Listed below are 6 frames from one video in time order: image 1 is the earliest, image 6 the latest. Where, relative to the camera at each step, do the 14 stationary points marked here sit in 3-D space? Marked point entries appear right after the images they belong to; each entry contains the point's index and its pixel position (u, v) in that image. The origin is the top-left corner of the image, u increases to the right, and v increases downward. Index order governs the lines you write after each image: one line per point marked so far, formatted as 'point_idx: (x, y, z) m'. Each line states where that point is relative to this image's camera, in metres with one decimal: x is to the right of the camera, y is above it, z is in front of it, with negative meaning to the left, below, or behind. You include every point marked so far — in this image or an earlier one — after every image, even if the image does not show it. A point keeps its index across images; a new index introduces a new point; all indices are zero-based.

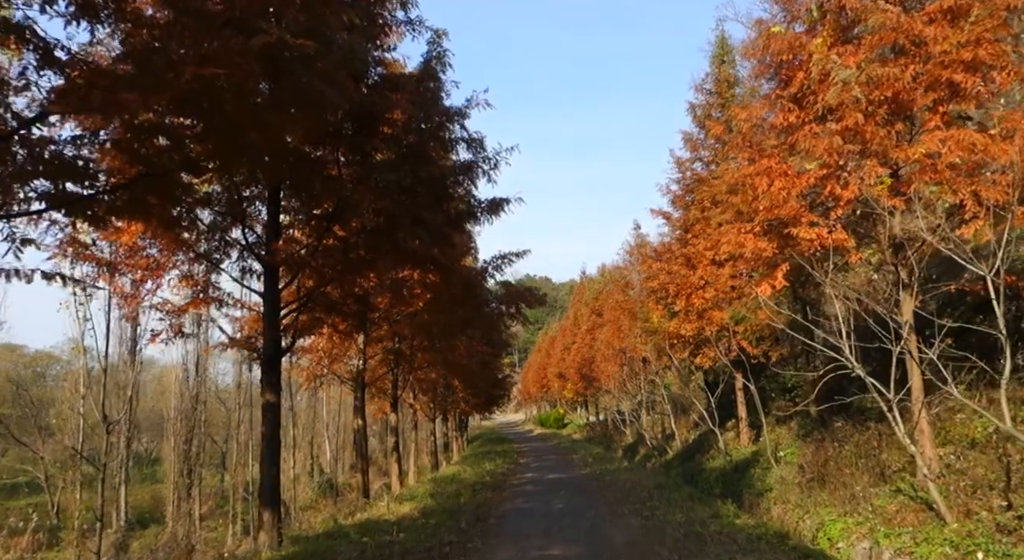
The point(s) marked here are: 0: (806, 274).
0: (+4.4, +0.2, +12.0) m
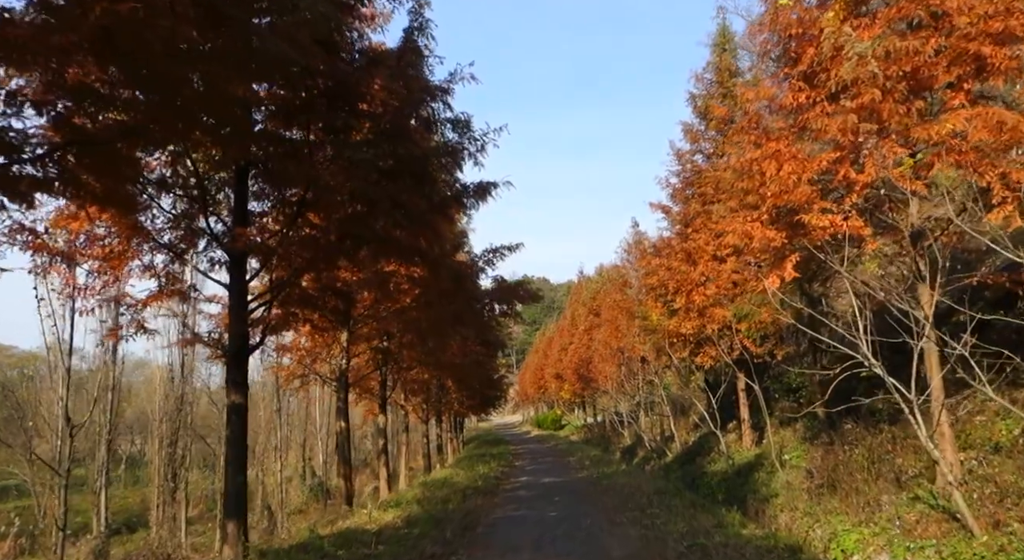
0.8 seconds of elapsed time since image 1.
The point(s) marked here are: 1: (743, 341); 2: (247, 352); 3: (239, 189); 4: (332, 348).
0: (+4.2, +0.3, +11.2) m
1: (+5.2, -1.4, +18.3) m
2: (-3.0, -0.8, +9.3) m
3: (-3.2, +1.1, +9.5) m
4: (-3.5, -1.3, +15.6) m
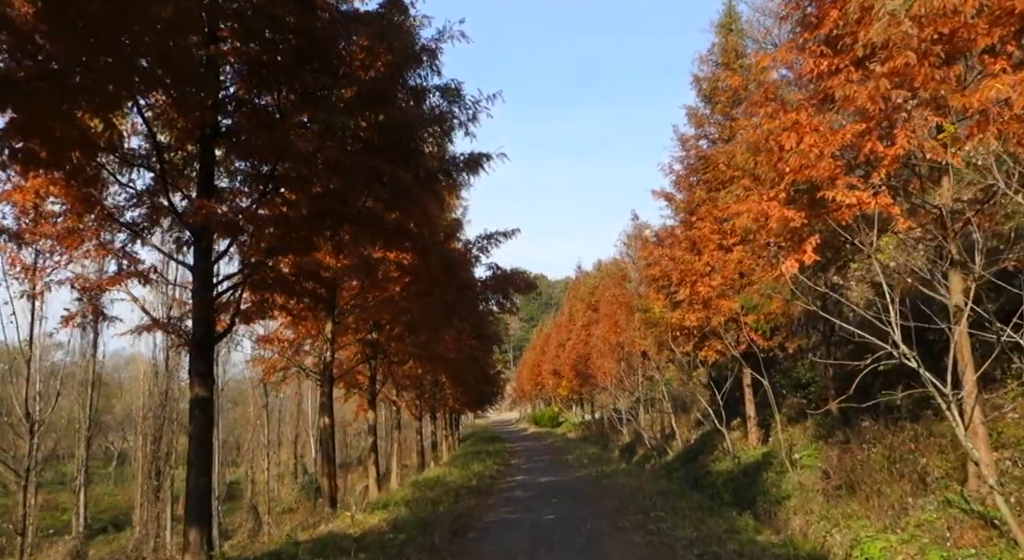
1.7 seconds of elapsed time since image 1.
0: (+4.2, +0.4, +10.3) m
1: (+5.1, -1.2, +17.4) m
2: (-3.1, -0.6, +8.4) m
3: (-3.3, +1.3, +8.6) m
4: (-3.5, -1.1, +14.7) m
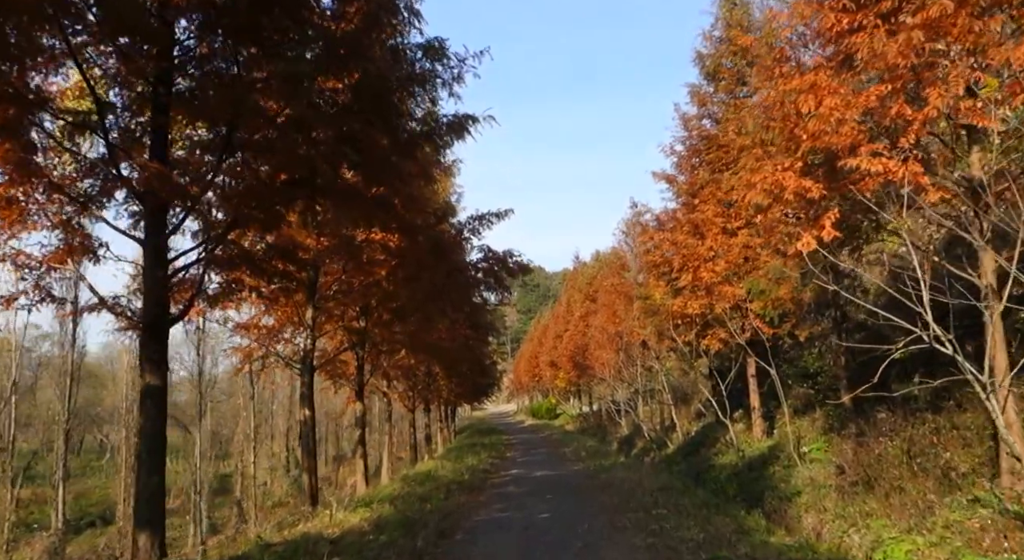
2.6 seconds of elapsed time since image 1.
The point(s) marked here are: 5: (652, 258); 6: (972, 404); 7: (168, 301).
0: (+4.0, +0.7, +9.5) m
1: (+5.0, -0.9, +16.6) m
2: (-3.2, -0.4, +7.5) m
3: (-3.4, +1.5, +7.7) m
4: (-3.7, -0.8, +13.8) m
5: (+3.2, +0.5, +18.6) m
6: (+6.2, -1.7, +10.9) m
7: (-3.2, -0.2, +7.5) m
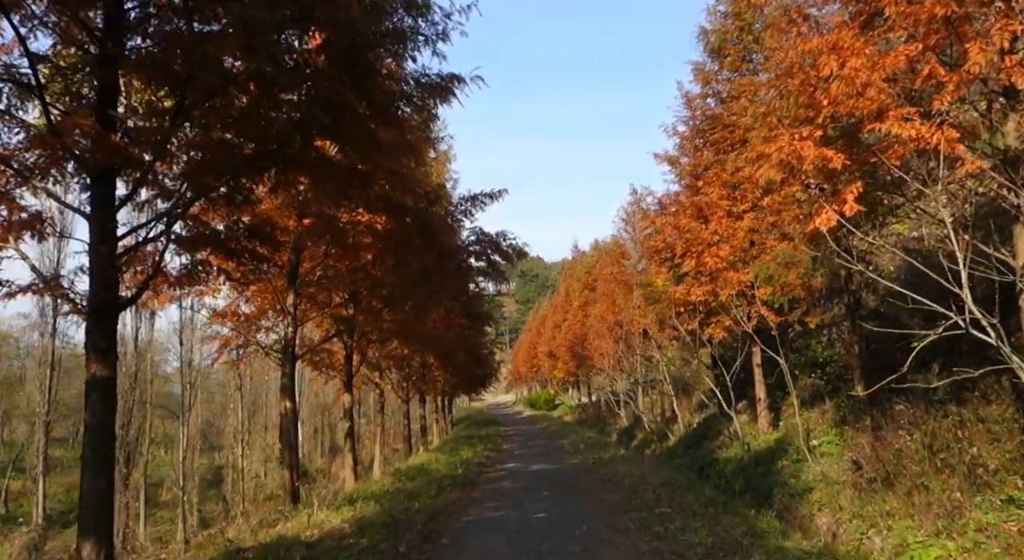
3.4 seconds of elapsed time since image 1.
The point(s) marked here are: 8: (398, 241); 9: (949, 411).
0: (+4.0, +0.9, +8.7) m
1: (+4.9, -0.6, +15.8) m
2: (-3.3, -0.2, +6.7) m
3: (-3.5, +1.7, +6.9) m
4: (-3.8, -0.5, +13.0) m
5: (+3.1, +0.8, +17.8) m
6: (+6.1, -1.5, +10.2) m
7: (-3.3, 0.0, +6.8) m
8: (-1.8, +0.6, +12.6) m
9: (+5.7, -1.7, +10.6) m
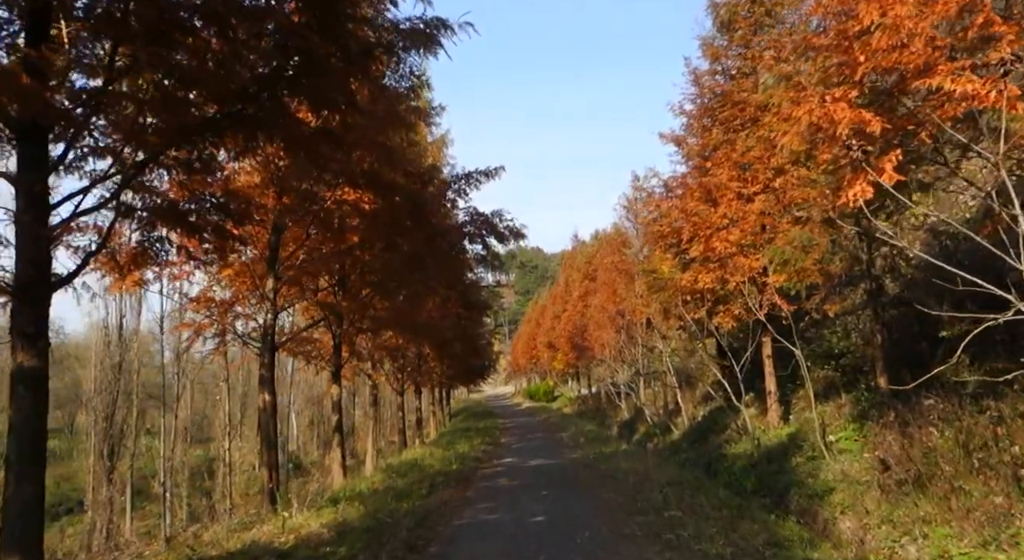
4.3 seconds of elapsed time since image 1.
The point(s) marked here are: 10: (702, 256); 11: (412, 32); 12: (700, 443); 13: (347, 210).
0: (+3.9, +1.1, +7.8) m
1: (+4.8, -0.3, +14.9) m
2: (-3.3, 0.0, +5.8) m
3: (-3.5, +1.9, +6.0) m
4: (-3.8, -0.3, +12.2) m
5: (+3.1, +1.1, +16.9) m
6: (+6.1, -1.3, +9.3) m
7: (-3.3, +0.2, +5.9) m
8: (-1.8, +0.8, +11.7) m
9: (+5.7, -1.5, +9.8) m
10: (+3.7, +0.5, +15.7) m
11: (-0.8, +2.2, +7.9) m
12: (+4.5, -3.9, +19.5) m
13: (-2.4, +1.0, +11.6) m
